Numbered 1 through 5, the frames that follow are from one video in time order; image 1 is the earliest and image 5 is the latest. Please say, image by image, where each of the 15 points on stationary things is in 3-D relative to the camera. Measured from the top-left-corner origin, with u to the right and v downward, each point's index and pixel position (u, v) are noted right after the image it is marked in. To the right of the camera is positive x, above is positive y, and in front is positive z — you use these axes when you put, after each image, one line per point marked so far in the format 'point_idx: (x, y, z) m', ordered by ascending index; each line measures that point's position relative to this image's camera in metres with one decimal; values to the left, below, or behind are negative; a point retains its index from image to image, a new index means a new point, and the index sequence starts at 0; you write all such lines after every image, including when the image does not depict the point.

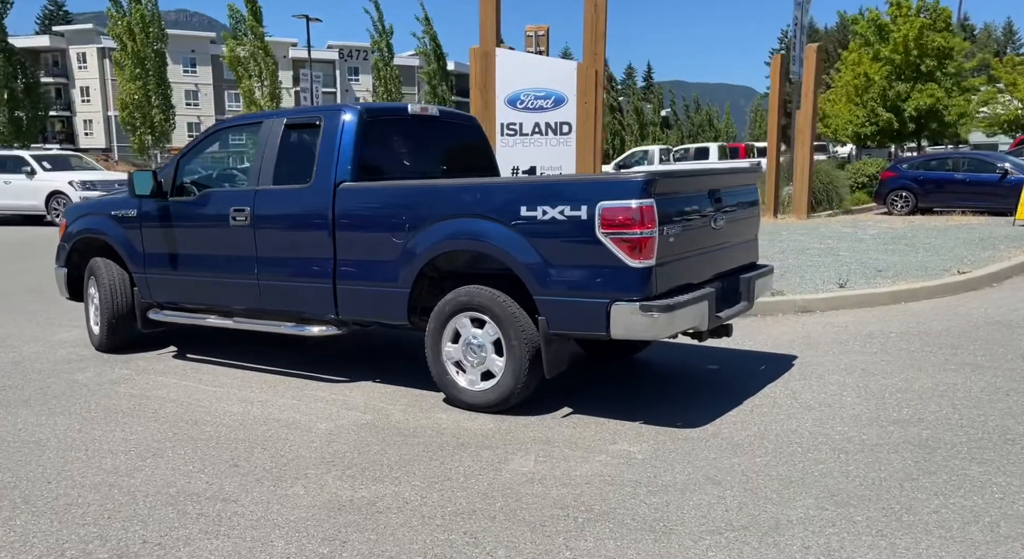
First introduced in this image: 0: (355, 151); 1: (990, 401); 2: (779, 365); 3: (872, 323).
0: (-1.2, +1.0, +6.4) m
1: (+3.1, -0.8, +5.7) m
2: (+2.1, -0.7, +7.0) m
3: (+3.6, -0.5, +8.7) m
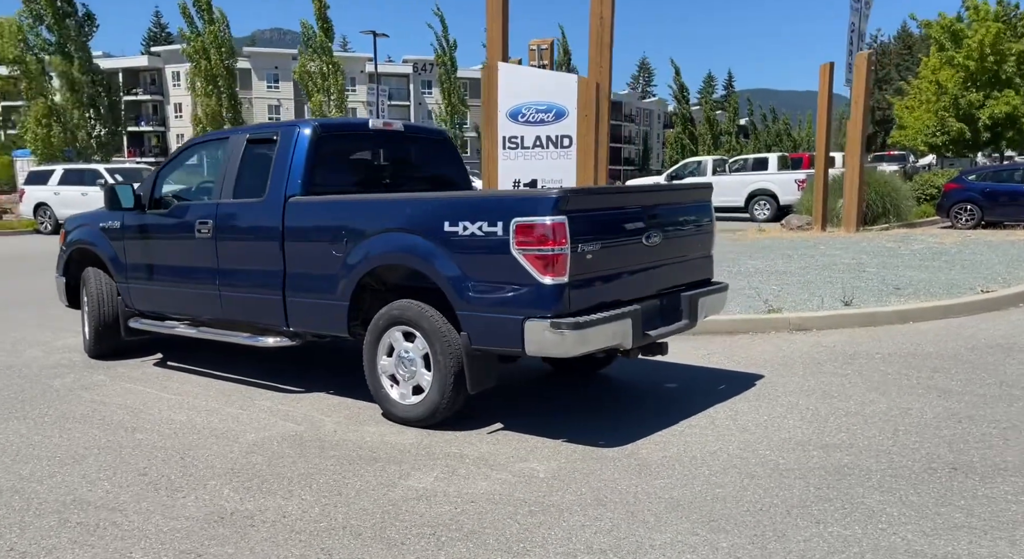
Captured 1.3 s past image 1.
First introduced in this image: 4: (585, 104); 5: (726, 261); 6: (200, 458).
0: (-1.5, +0.9, +6.6) m
1: (+2.6, -0.9, +5.5) m
2: (+1.8, -0.8, +6.8) m
3: (+3.4, -0.6, +8.4) m
4: (+0.9, +2.1, +10.7) m
5: (+3.8, +0.3, +15.3) m
6: (-1.8, -1.1, +5.1) m
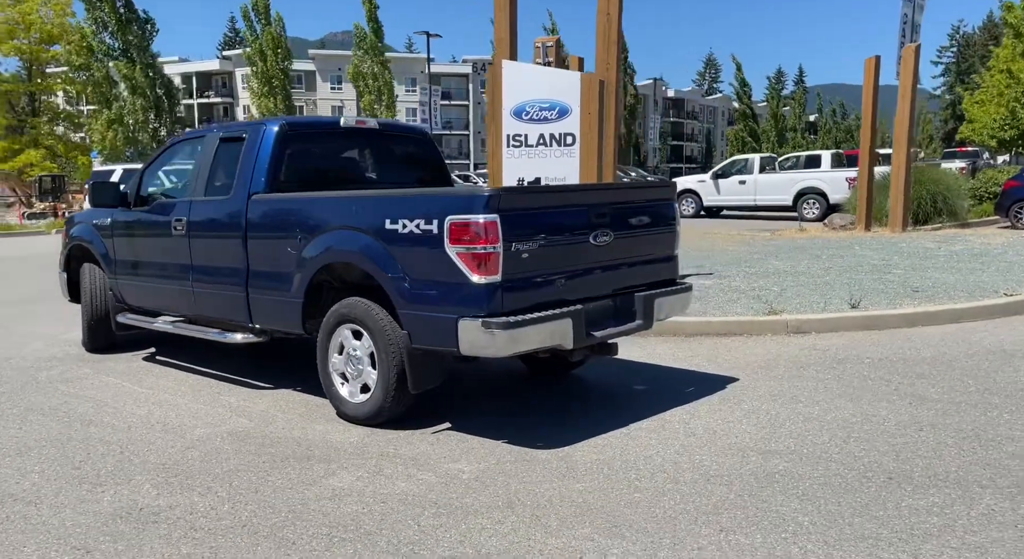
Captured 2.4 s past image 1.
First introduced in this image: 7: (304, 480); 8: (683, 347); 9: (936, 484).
0: (-1.8, +0.9, +6.6) m
1: (+2.3, -0.9, +5.2) m
2: (+1.5, -0.8, +6.6) m
3: (+3.2, -0.6, +8.1) m
4: (+0.9, +2.1, +10.5) m
5: (+4.1, +0.3, +14.9) m
6: (-2.2, -1.0, +5.2) m
7: (-1.1, -1.1, +4.7) m
8: (+1.6, -0.6, +8.2) m
9: (+2.1, -1.0, +4.4) m
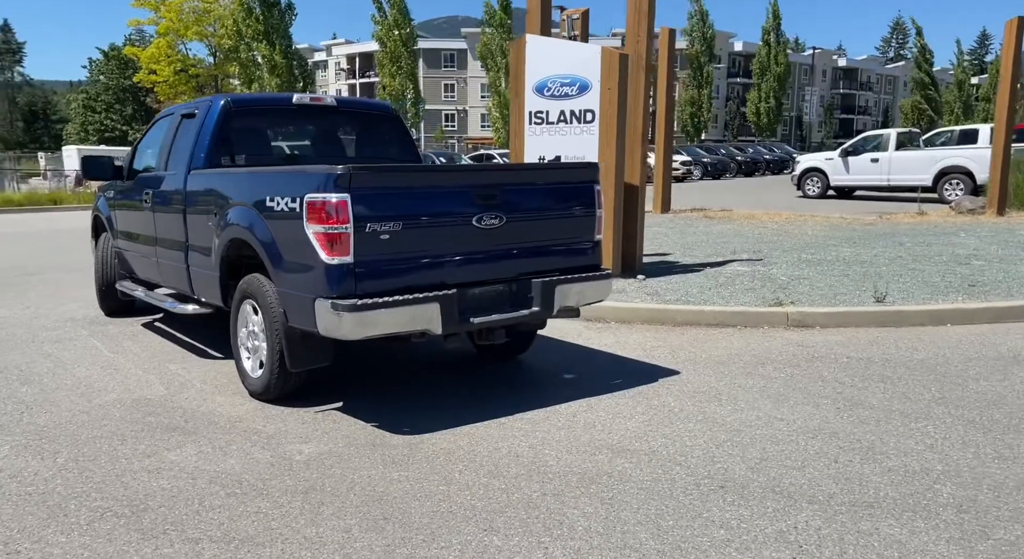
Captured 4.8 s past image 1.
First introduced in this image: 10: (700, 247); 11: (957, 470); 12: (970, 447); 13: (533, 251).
0: (-2.3, +1.1, +6.8) m
1: (+1.4, -0.9, +4.8) m
2: (+0.9, -0.7, +6.3) m
3: (+2.9, -0.6, +7.4) m
4: (+1.1, +2.3, +10.1) m
5: (+4.9, +0.5, +14.0) m
6: (-3.0, -0.9, +5.5) m
7: (-2.0, -0.9, +4.8) m
8: (+1.3, -0.5, +7.9) m
9: (+1.1, -1.0, +4.0) m
10: (+2.9, +0.5, +13.7) m
11: (+2.2, -0.9, +4.3) m
12: (+2.4, -0.9, +4.7) m
13: (+0.1, +0.2, +5.6) m
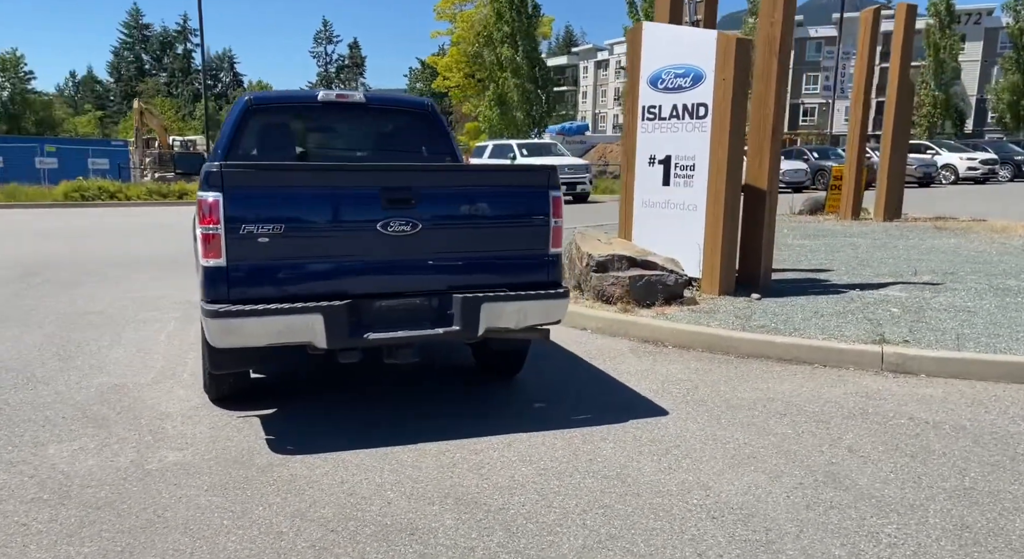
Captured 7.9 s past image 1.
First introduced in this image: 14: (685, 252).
0: (-2.2, +1.1, +6.8) m
1: (+0.6, -1.0, +3.8) m
2: (+0.6, -0.9, +5.4) m
3: (+2.8, -0.8, +5.9) m
4: (+2.2, +2.2, +9.0) m
5: (+6.9, +0.1, +11.4) m
6: (-3.3, -0.8, +5.9) m
7: (-2.6, -0.9, +4.9) m
8: (+1.5, -0.6, +6.8) m
9: (+0.1, -1.1, +3.1) m
10: (+5.0, +0.2, +11.8) m
11: (+1.2, -1.1, +3.2) m
12: (+1.5, -1.1, +3.4) m
13: (-0.3, +0.1, +5.0) m
14: (+1.8, +0.3, +9.3) m
